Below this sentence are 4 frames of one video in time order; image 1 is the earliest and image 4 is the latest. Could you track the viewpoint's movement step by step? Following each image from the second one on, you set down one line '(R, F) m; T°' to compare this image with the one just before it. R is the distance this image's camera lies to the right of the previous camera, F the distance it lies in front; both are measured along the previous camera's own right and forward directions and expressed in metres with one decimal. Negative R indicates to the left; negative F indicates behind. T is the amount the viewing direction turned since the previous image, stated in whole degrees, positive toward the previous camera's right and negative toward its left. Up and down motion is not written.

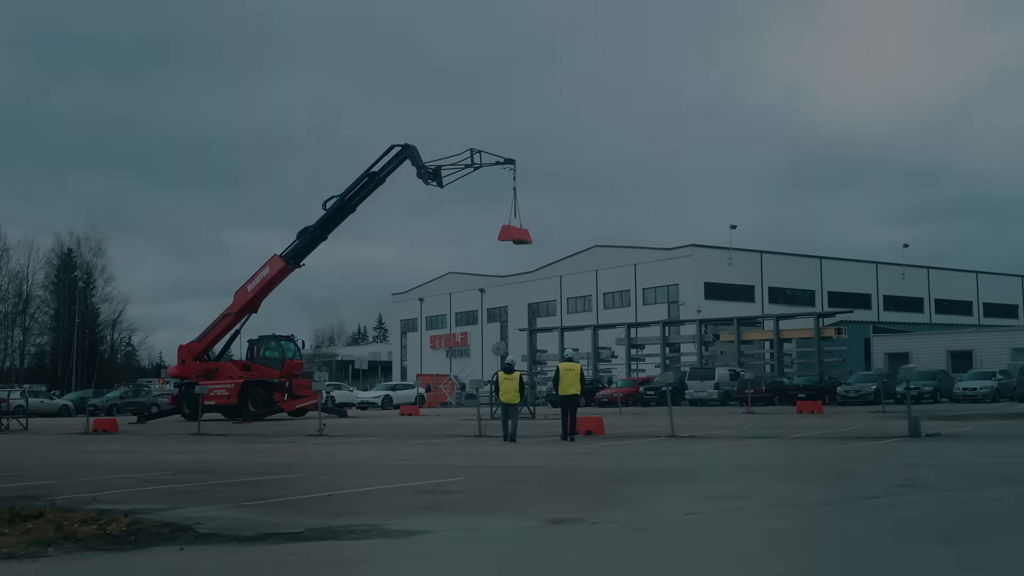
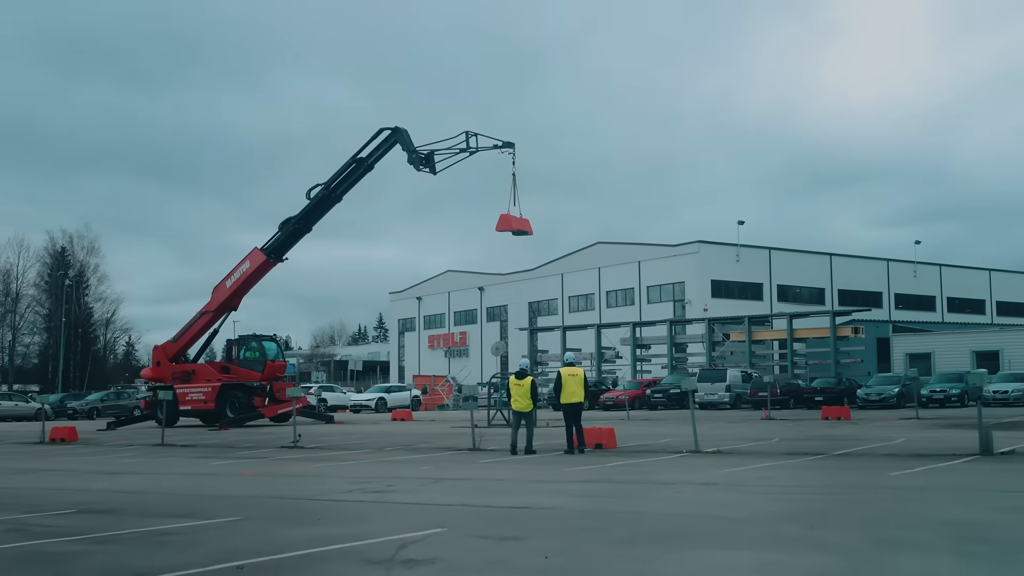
(0.0, +2.2) m; 0°
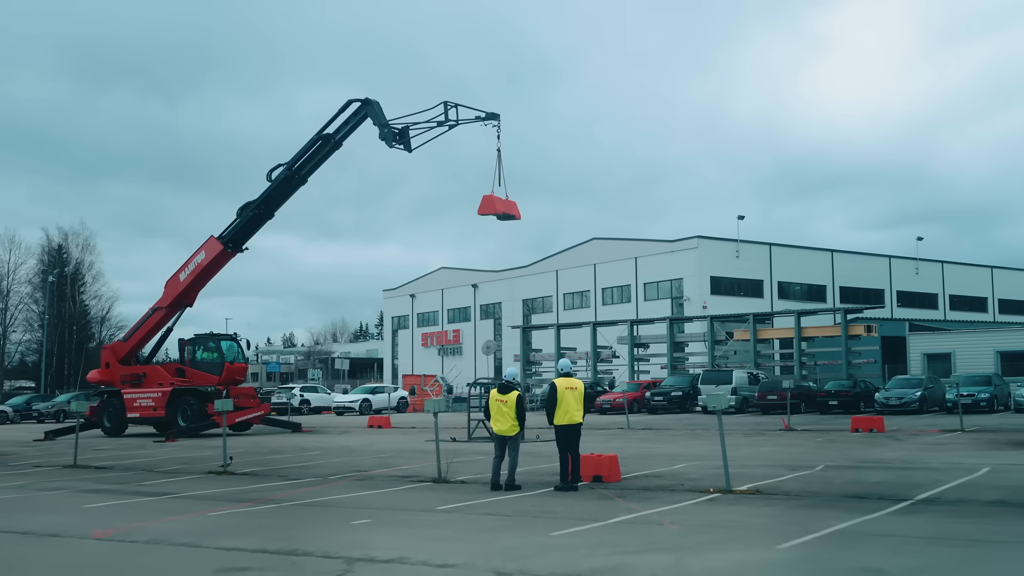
(+0.3, +3.1) m; 0°
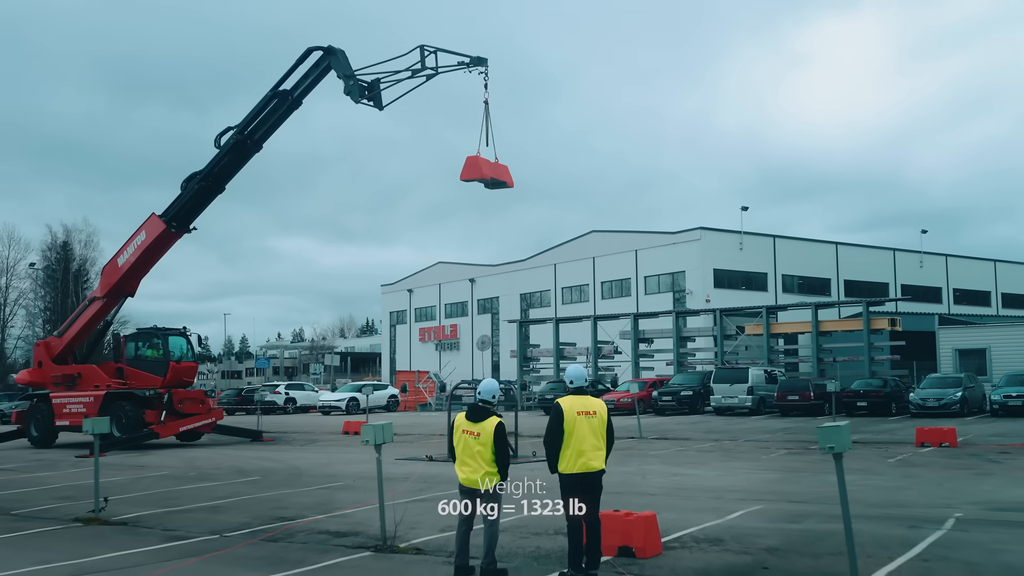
(+0.1, +3.7) m; 0°
